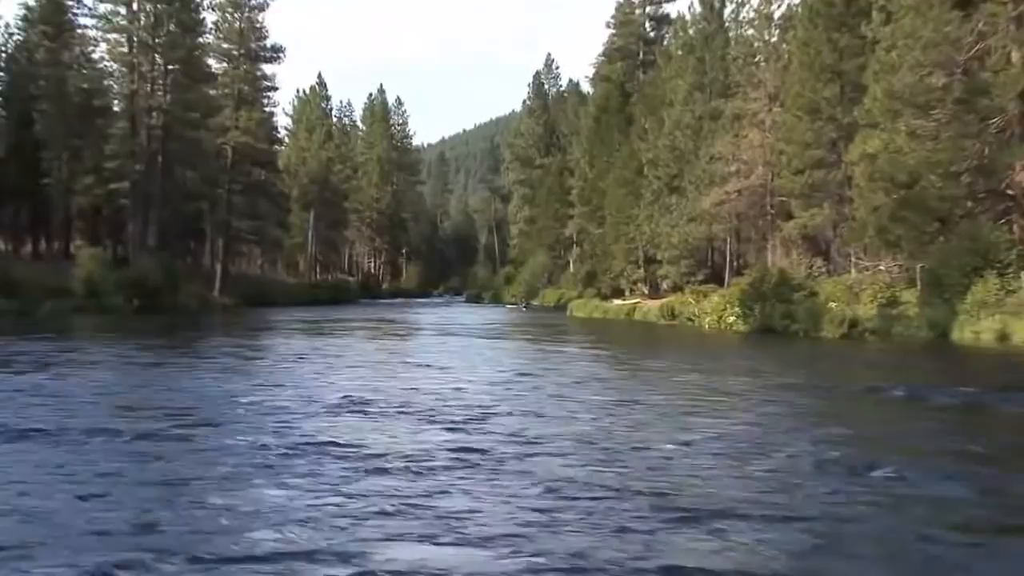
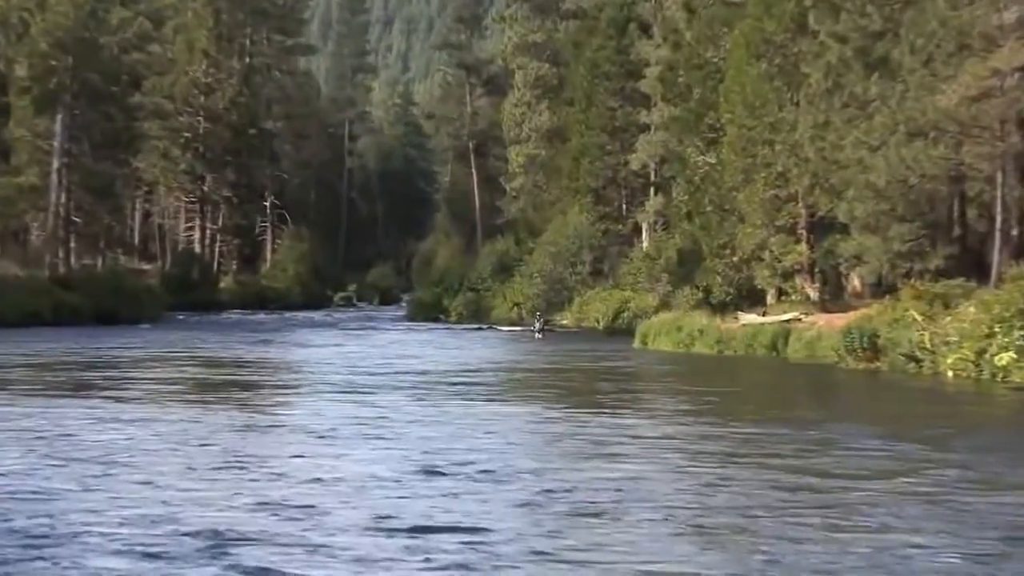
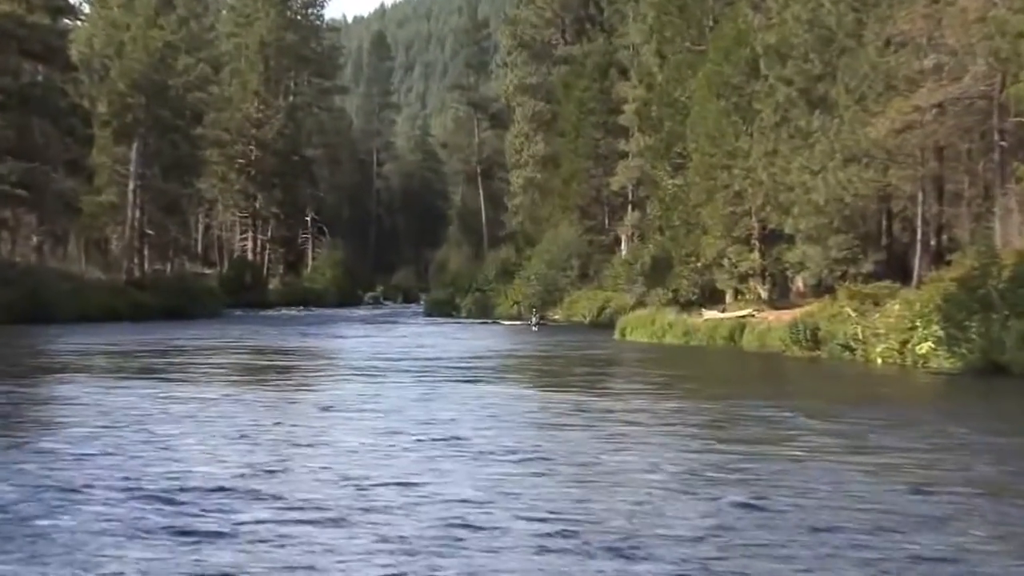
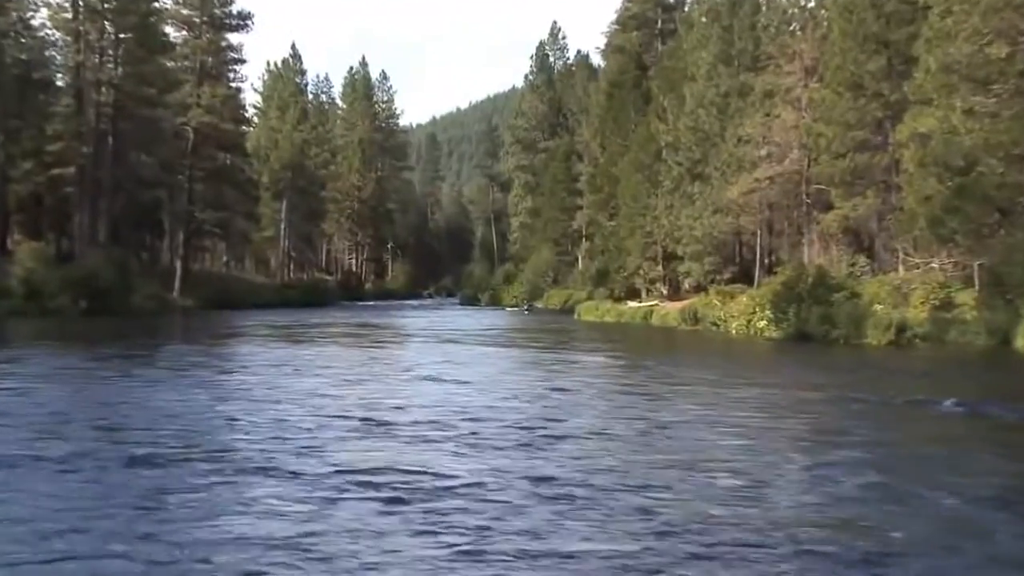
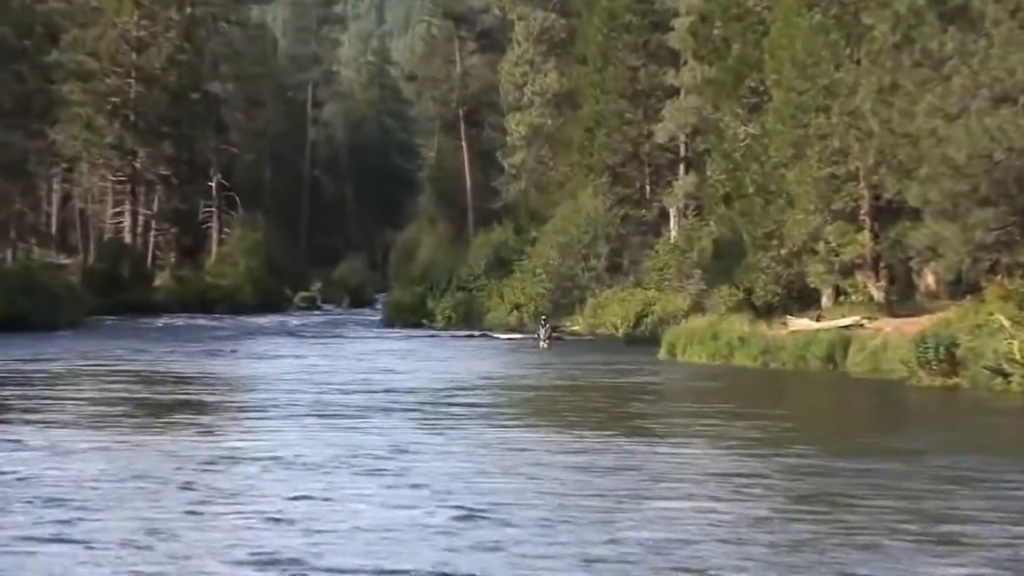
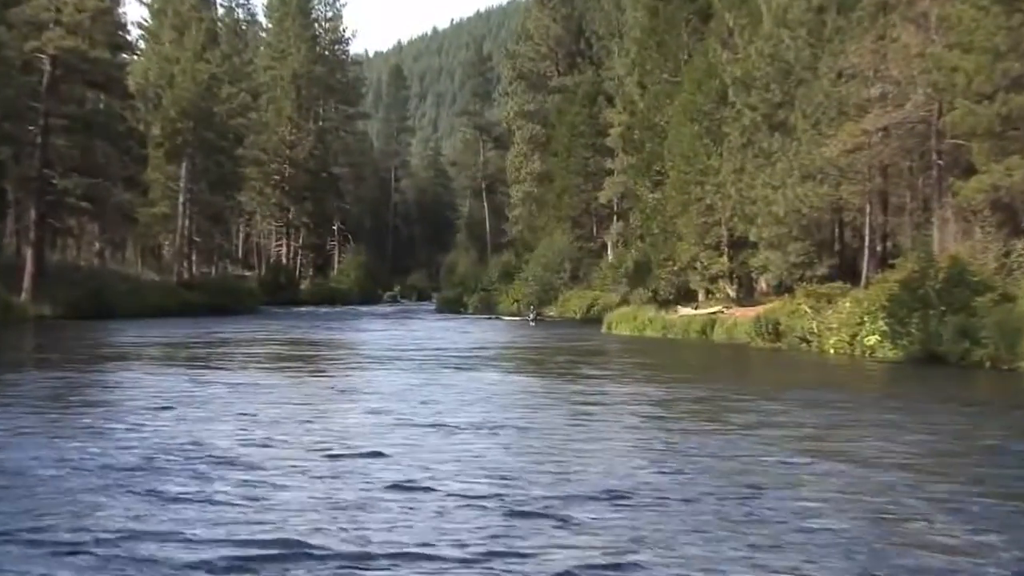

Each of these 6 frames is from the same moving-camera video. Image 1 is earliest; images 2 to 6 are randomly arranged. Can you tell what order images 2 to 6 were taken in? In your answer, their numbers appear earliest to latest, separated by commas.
4, 6, 3, 2, 5
